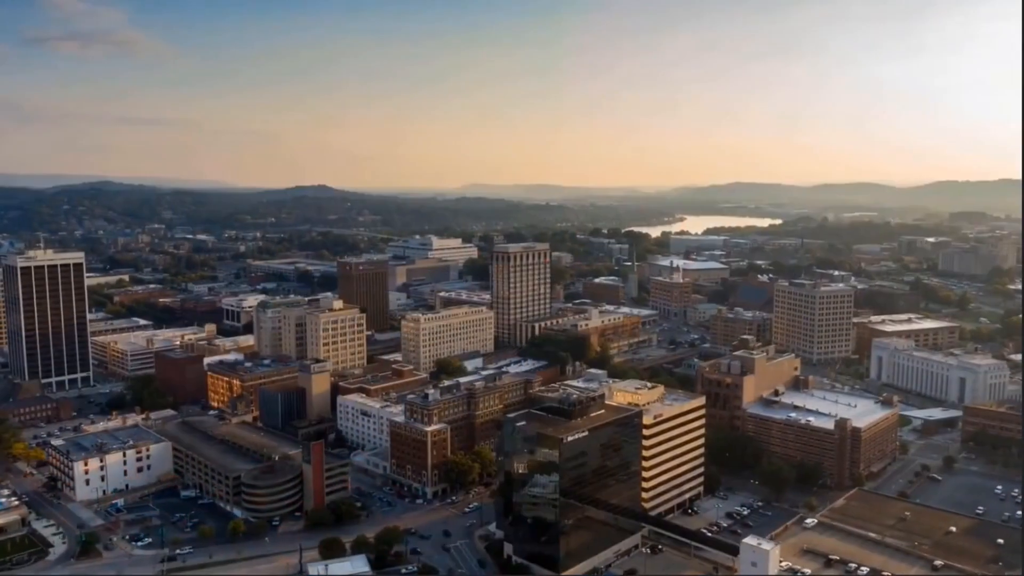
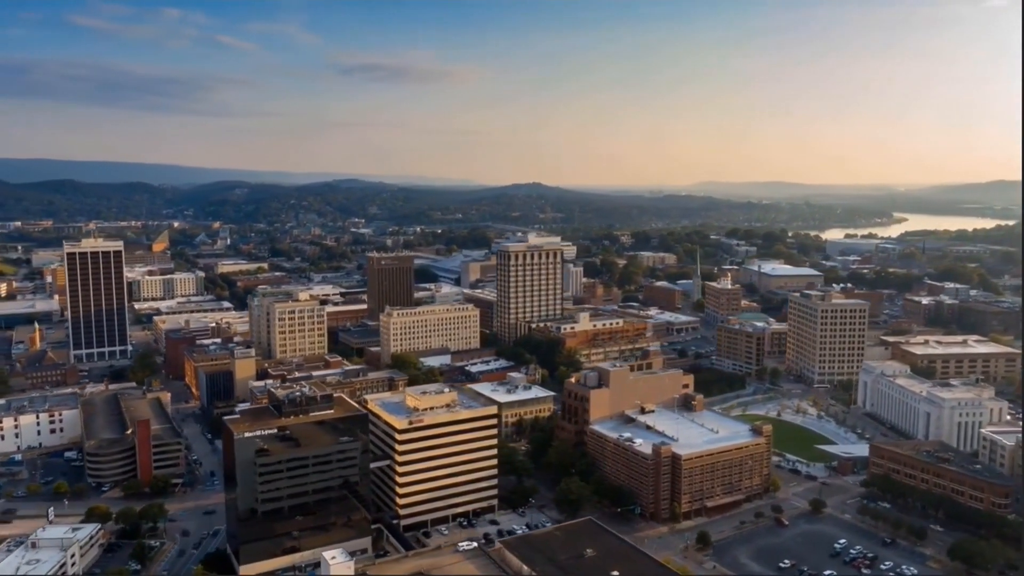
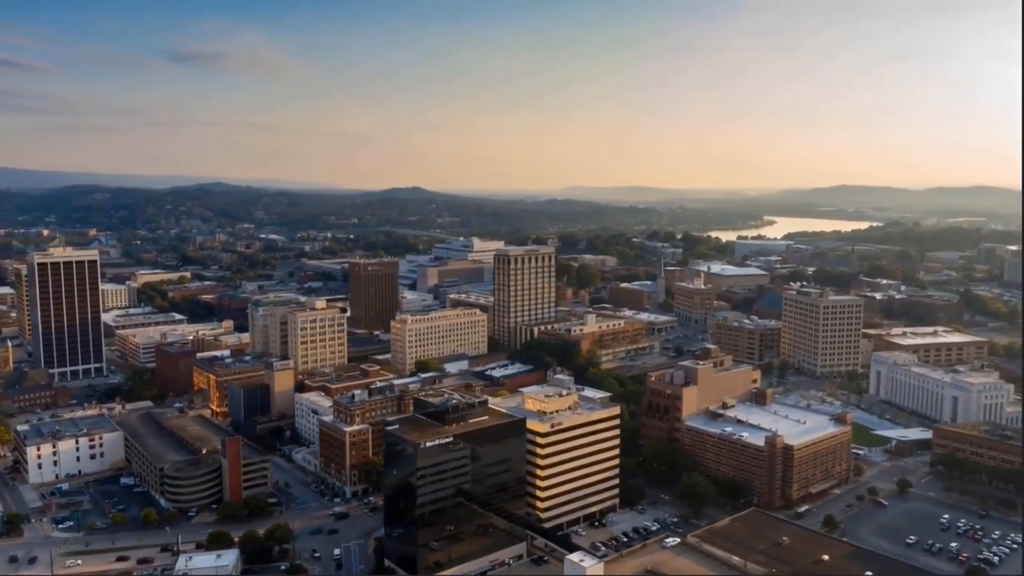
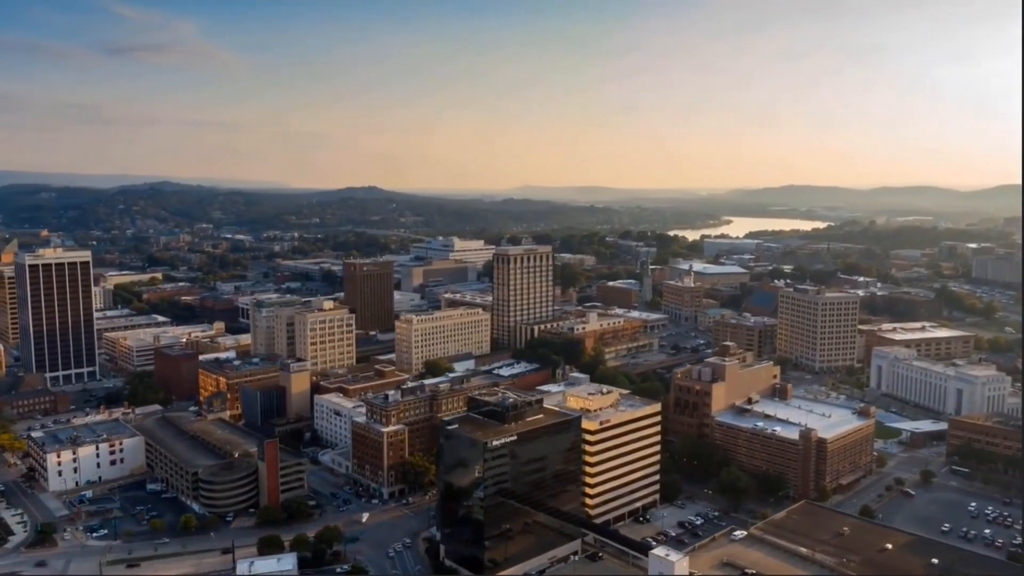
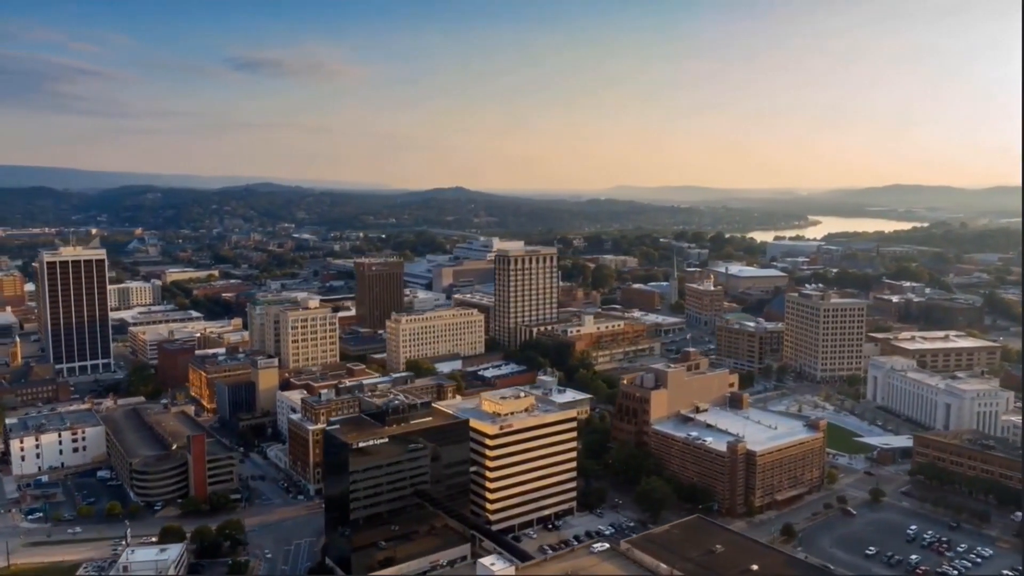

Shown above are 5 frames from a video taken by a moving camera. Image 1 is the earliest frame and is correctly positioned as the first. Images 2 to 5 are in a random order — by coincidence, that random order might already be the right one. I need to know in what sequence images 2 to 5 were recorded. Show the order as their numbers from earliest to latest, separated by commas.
4, 3, 5, 2
